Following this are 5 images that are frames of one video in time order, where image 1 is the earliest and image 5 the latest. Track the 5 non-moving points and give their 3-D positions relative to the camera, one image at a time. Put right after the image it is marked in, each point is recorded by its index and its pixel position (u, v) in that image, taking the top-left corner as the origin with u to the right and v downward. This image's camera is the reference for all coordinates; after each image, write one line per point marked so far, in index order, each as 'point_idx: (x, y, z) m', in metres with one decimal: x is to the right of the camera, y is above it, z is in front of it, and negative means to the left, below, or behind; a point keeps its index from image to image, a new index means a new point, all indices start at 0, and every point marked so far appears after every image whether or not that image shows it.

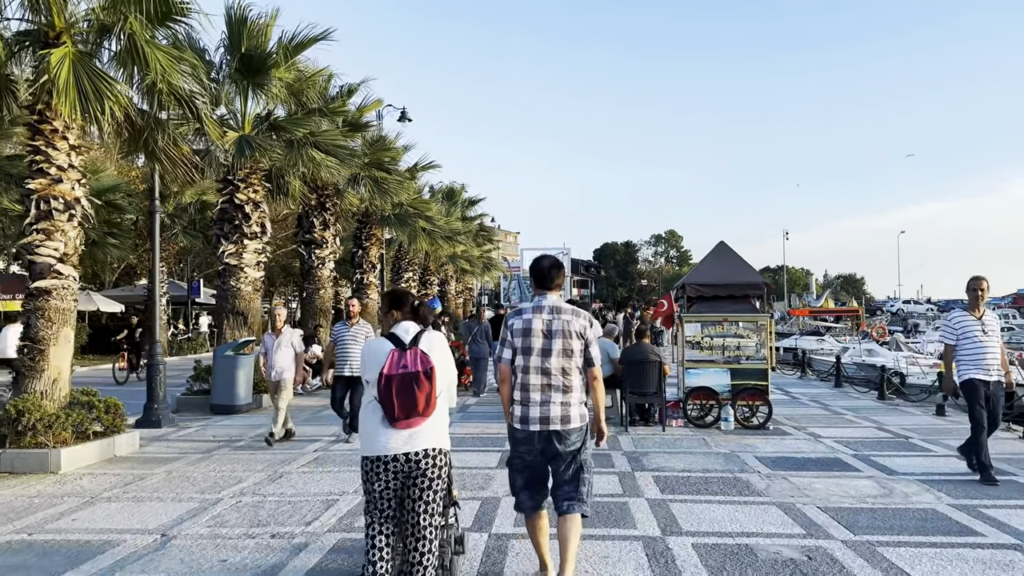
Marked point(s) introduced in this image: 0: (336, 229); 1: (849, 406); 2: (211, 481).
0: (-3.8, +1.3, +17.4) m
1: (+4.9, -1.7, +11.9) m
2: (-2.5, -1.6, +6.8) m
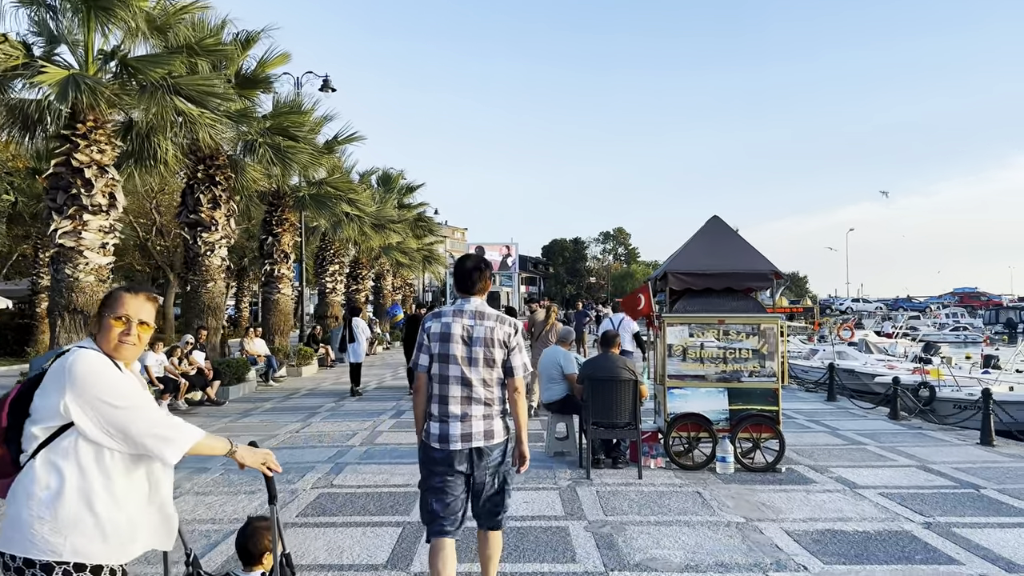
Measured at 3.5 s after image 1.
0: (-5.0, +1.4, +14.4) m
1: (+4.0, -1.7, +9.4) m
2: (-3.0, -1.5, +3.9) m
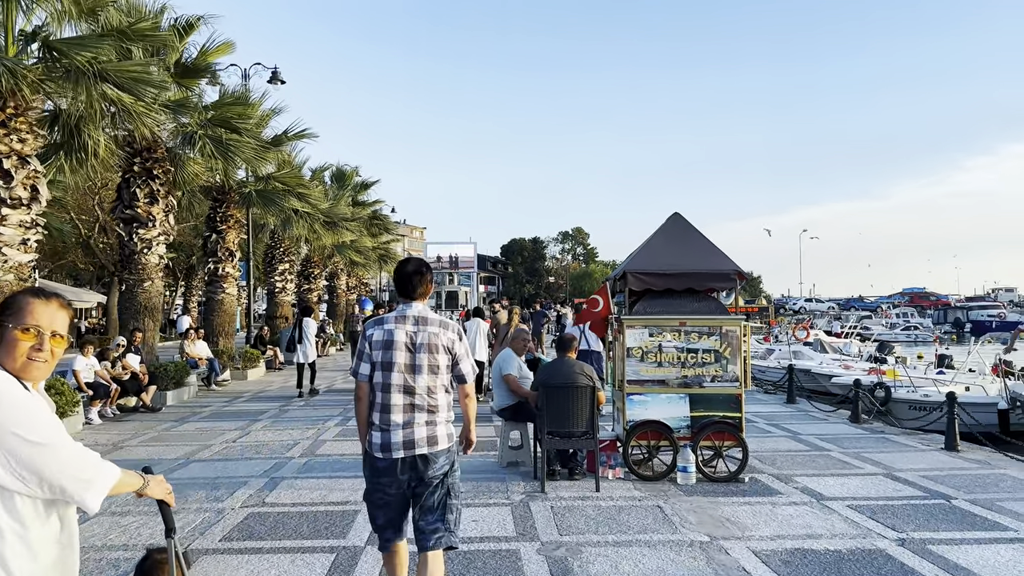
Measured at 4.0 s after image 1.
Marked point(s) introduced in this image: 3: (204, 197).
0: (-5.8, +1.4, +13.7) m
1: (+3.5, -1.7, +9.2) m
2: (-3.3, -1.5, +3.3) m
3: (-6.7, +2.0, +17.5) m
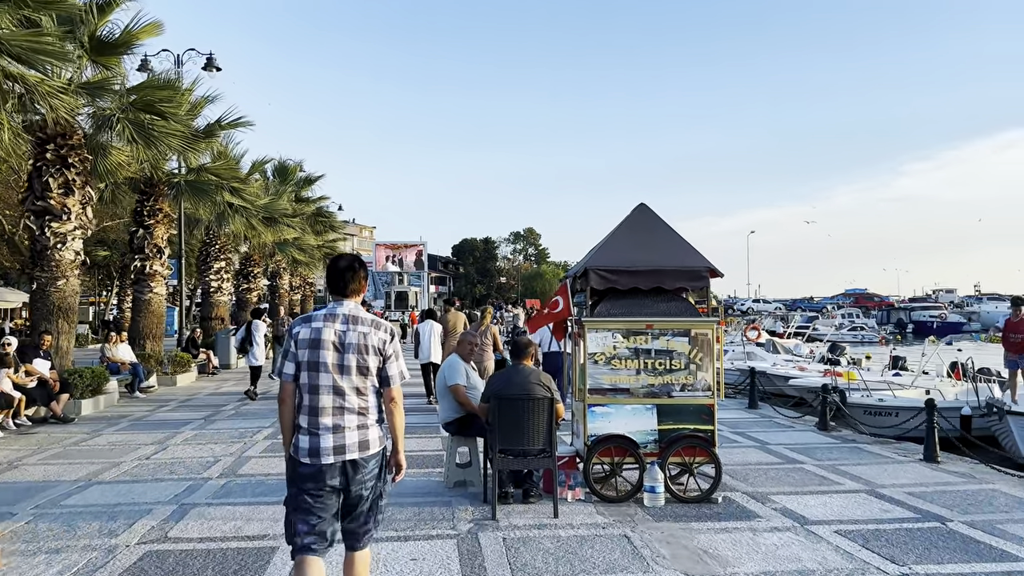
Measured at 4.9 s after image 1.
0: (-6.6, +1.5, +12.6) m
1: (+3.0, -1.7, +8.6) m
2: (-3.5, -1.5, +2.3) m
3: (-7.7, +2.0, +16.3) m
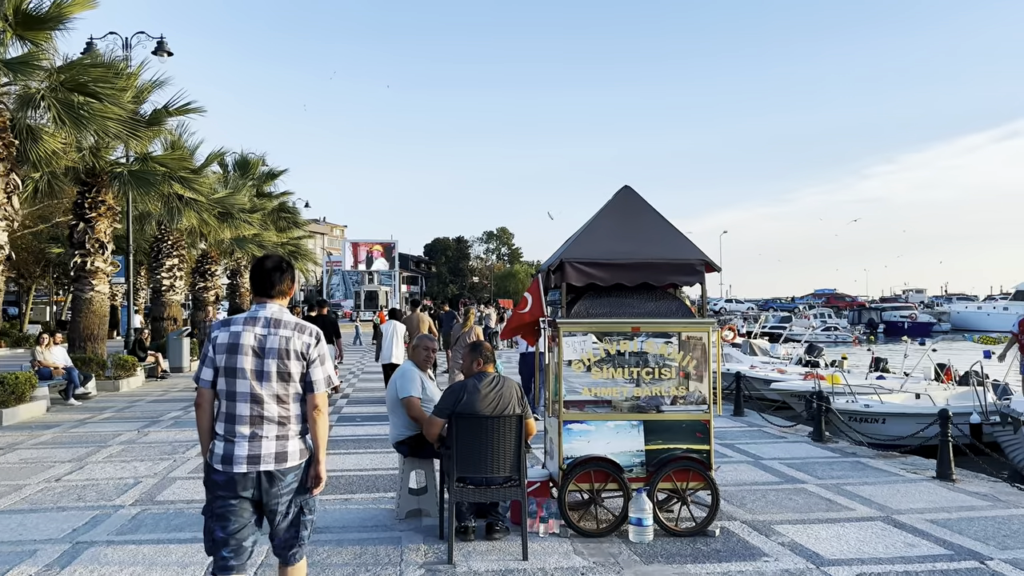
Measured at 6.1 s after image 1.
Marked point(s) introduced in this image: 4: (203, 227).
0: (-7.0, +1.5, +11.4) m
1: (+2.6, -1.6, +7.8) m
2: (-3.6, -1.5, +1.3) m
3: (-8.2, +2.0, +15.1) m
4: (-7.1, +1.4, +18.7) m
